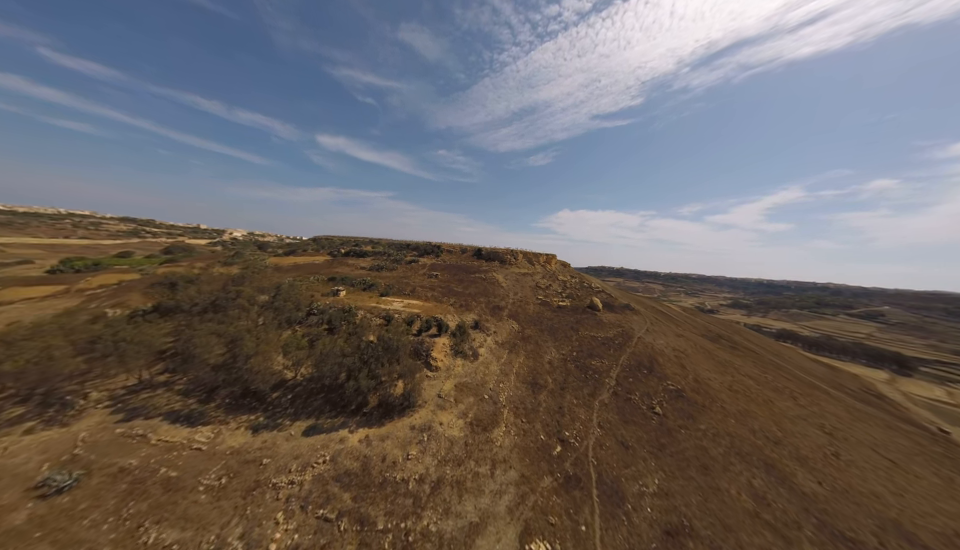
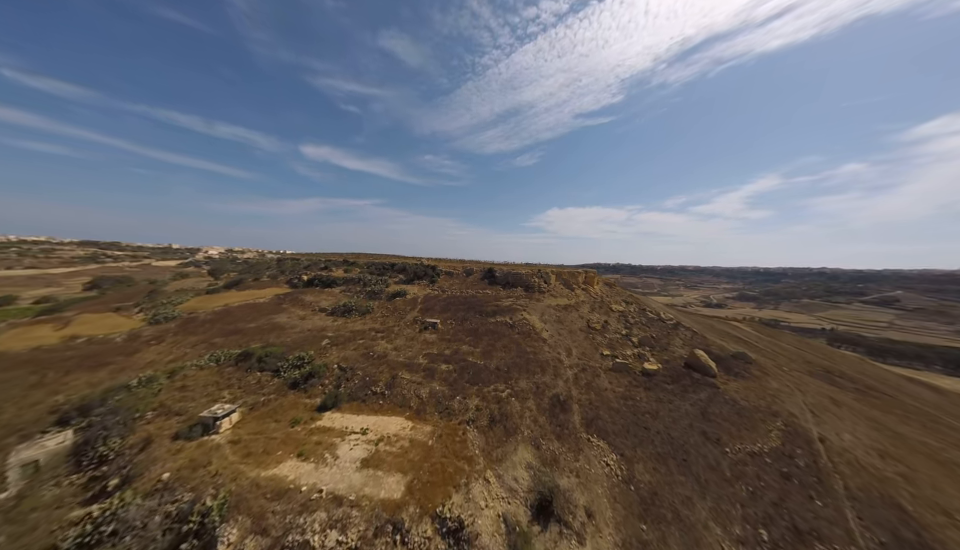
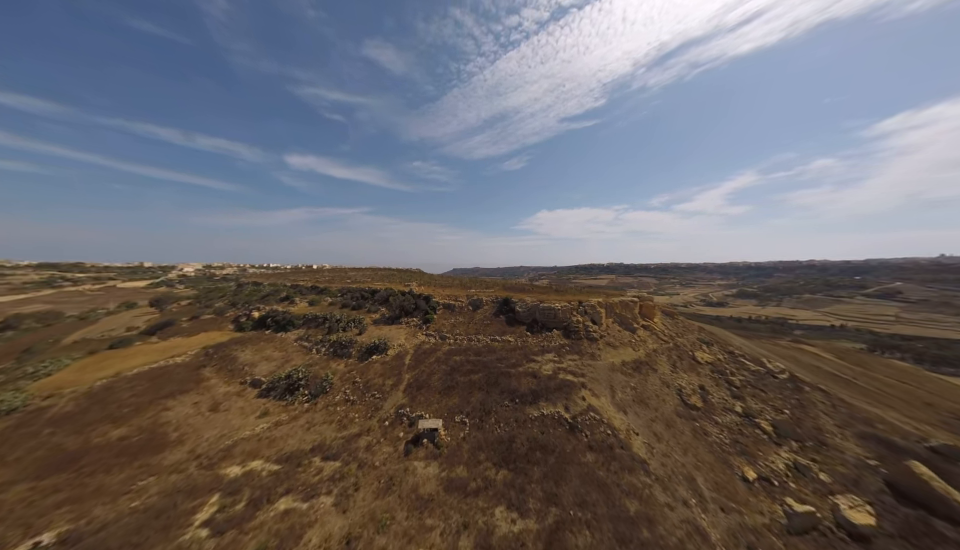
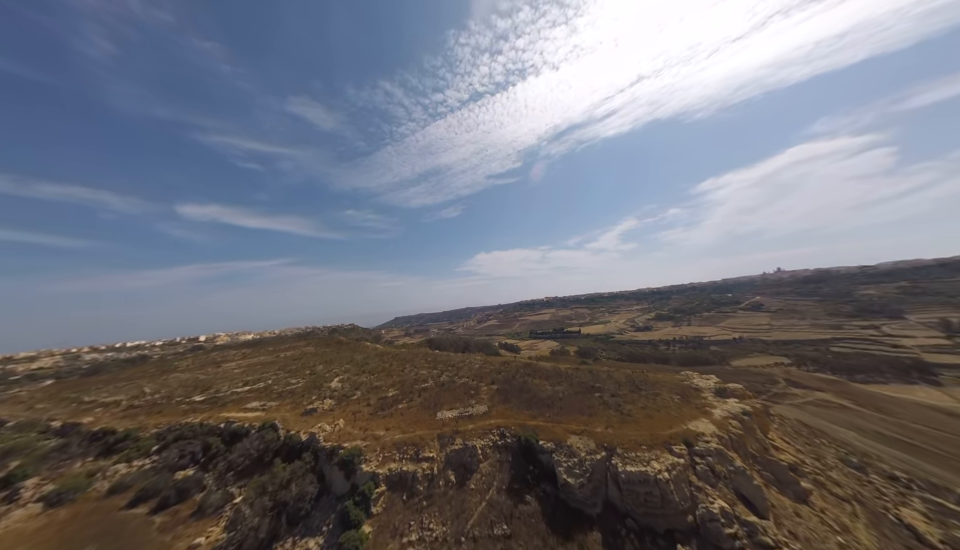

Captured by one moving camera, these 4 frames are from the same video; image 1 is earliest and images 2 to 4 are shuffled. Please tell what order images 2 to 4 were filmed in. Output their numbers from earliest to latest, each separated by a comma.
2, 3, 4
